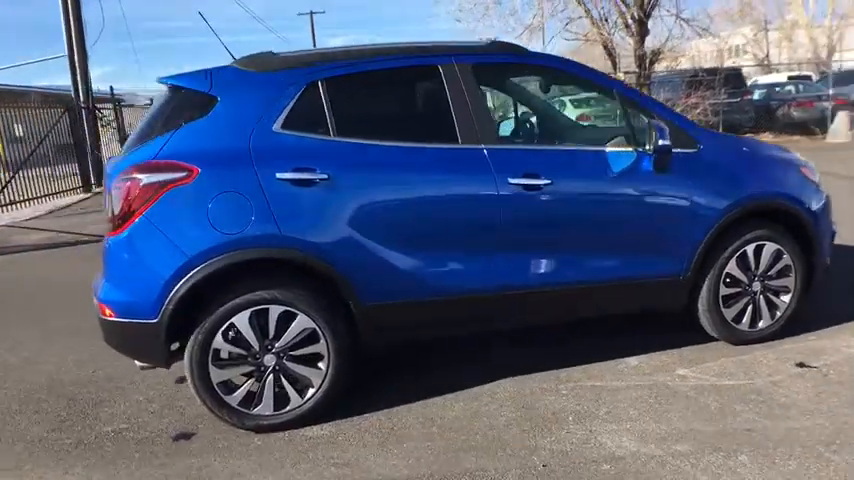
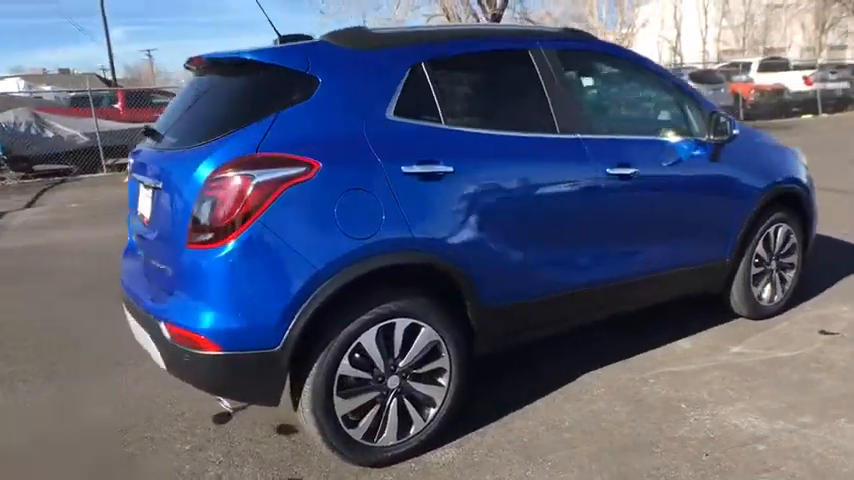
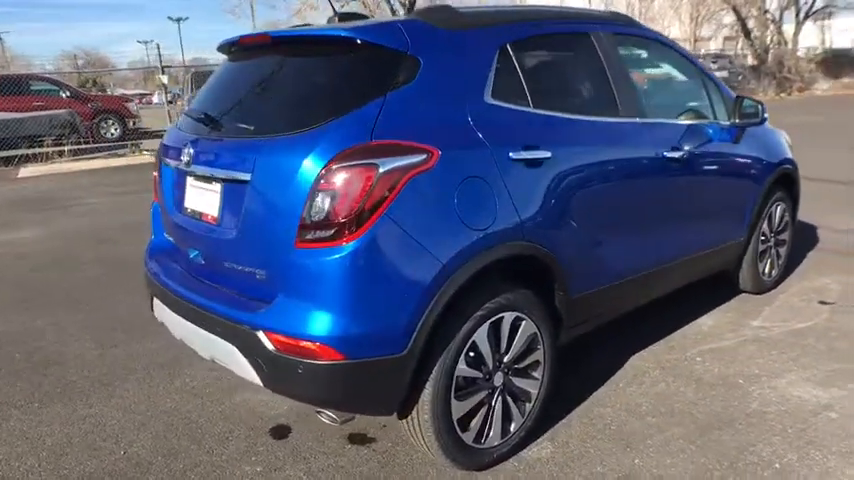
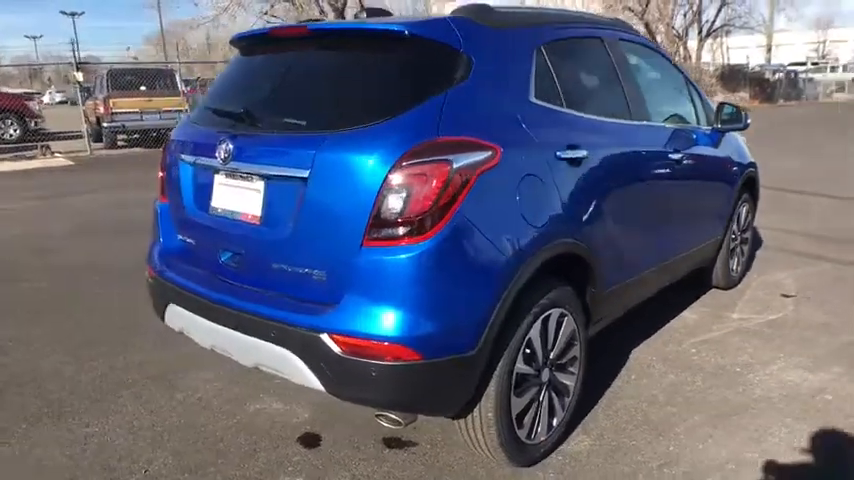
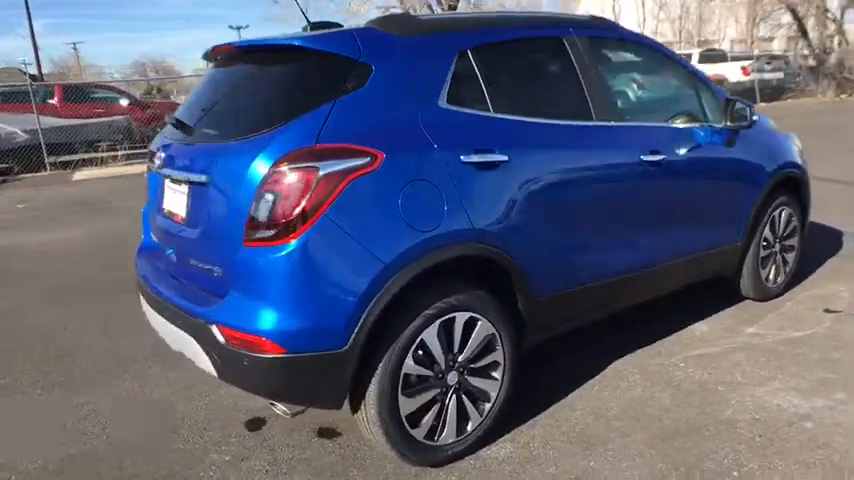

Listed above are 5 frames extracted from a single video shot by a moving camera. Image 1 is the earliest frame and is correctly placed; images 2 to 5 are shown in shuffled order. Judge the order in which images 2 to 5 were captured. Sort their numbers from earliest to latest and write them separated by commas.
2, 5, 3, 4
